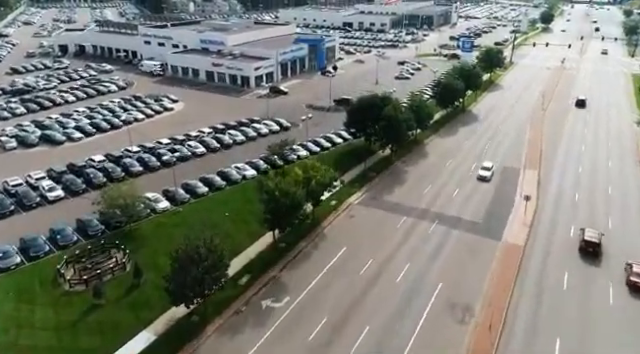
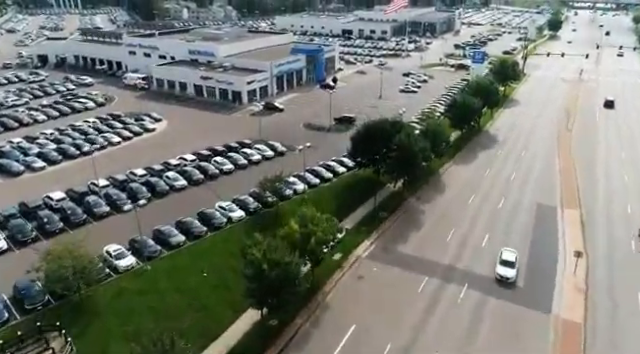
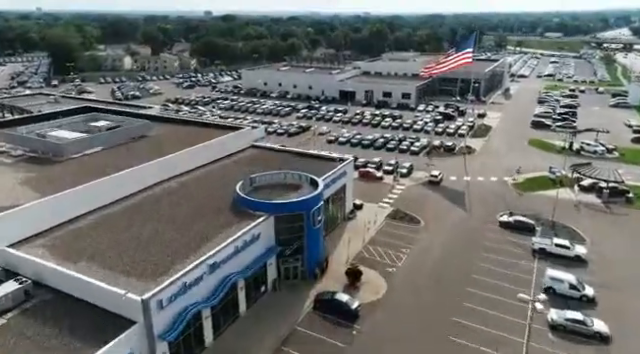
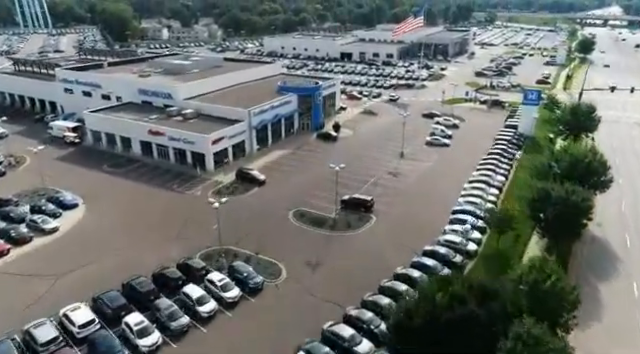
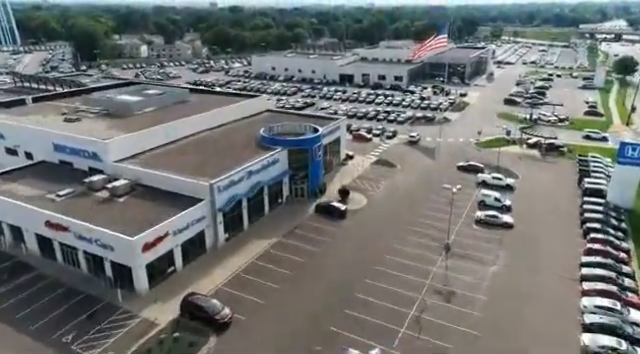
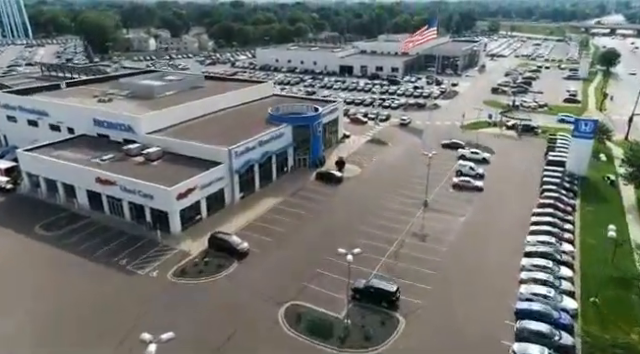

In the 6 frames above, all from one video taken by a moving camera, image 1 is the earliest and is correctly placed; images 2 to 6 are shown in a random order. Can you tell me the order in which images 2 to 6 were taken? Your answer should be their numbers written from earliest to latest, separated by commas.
2, 4, 6, 5, 3
